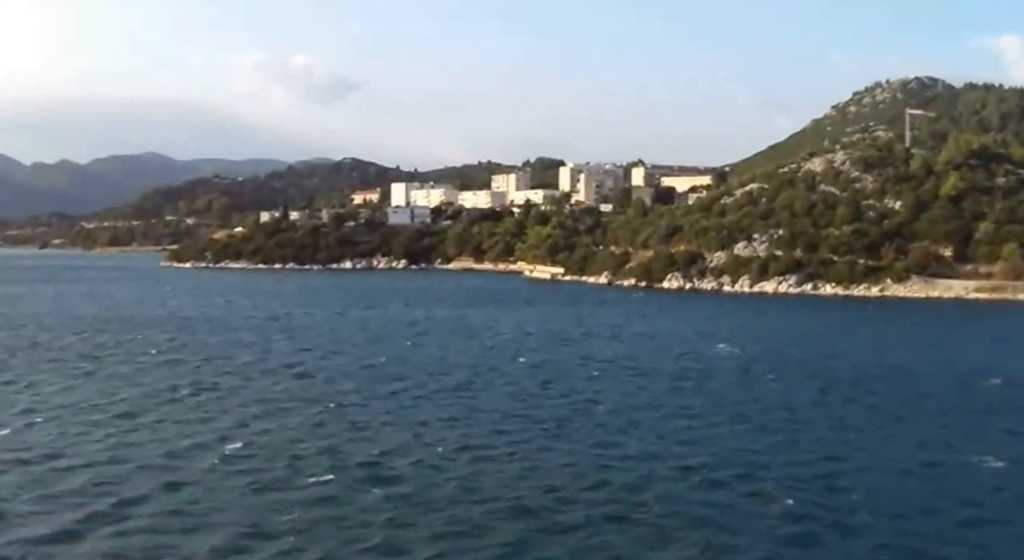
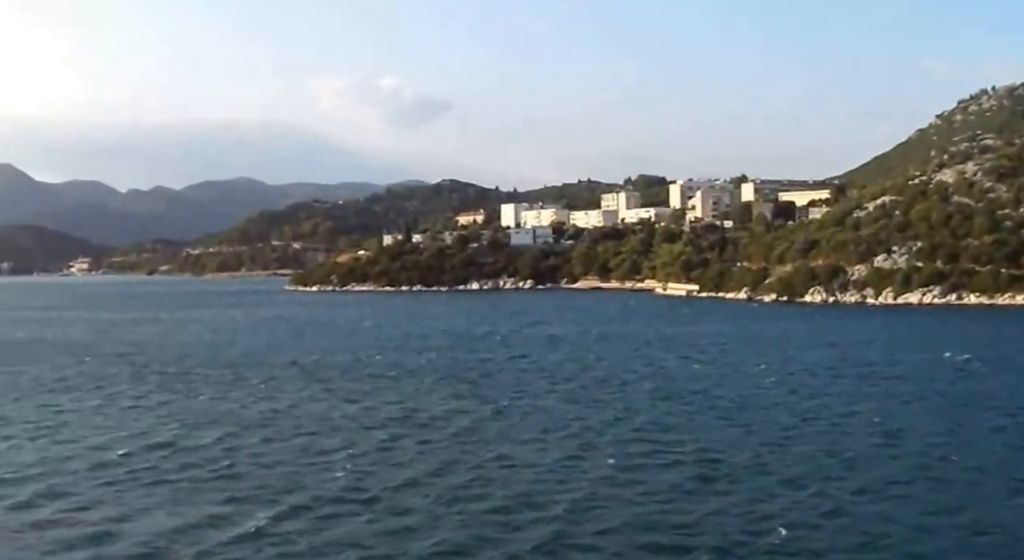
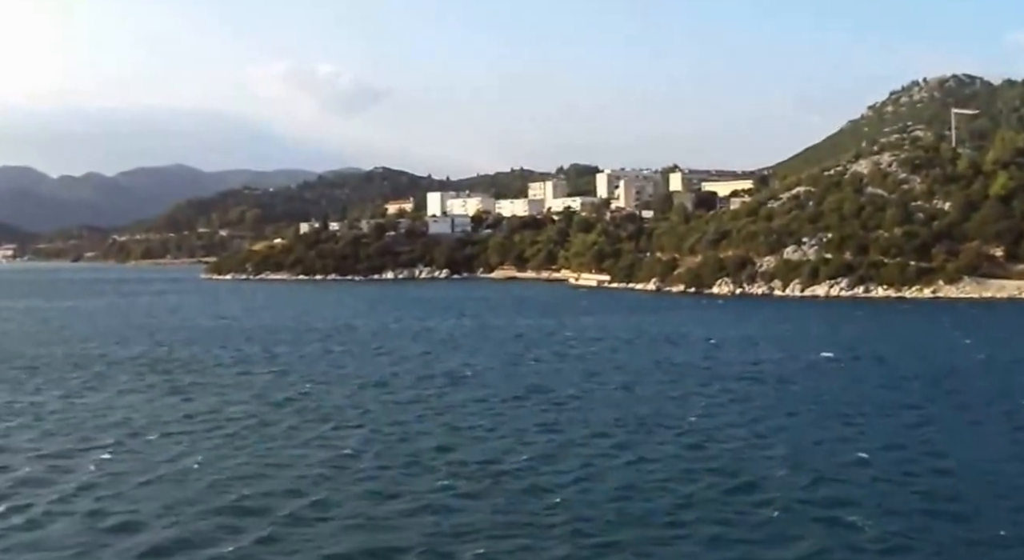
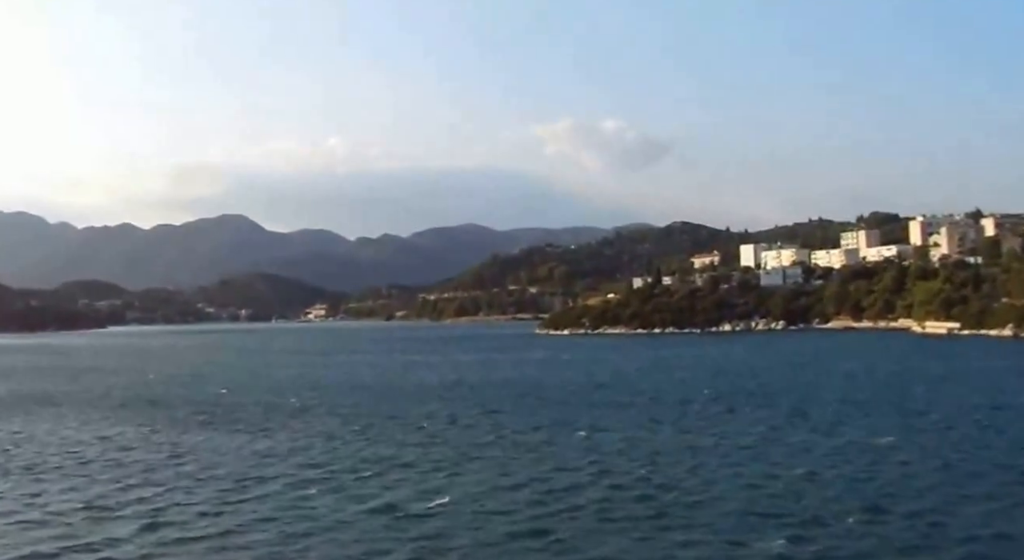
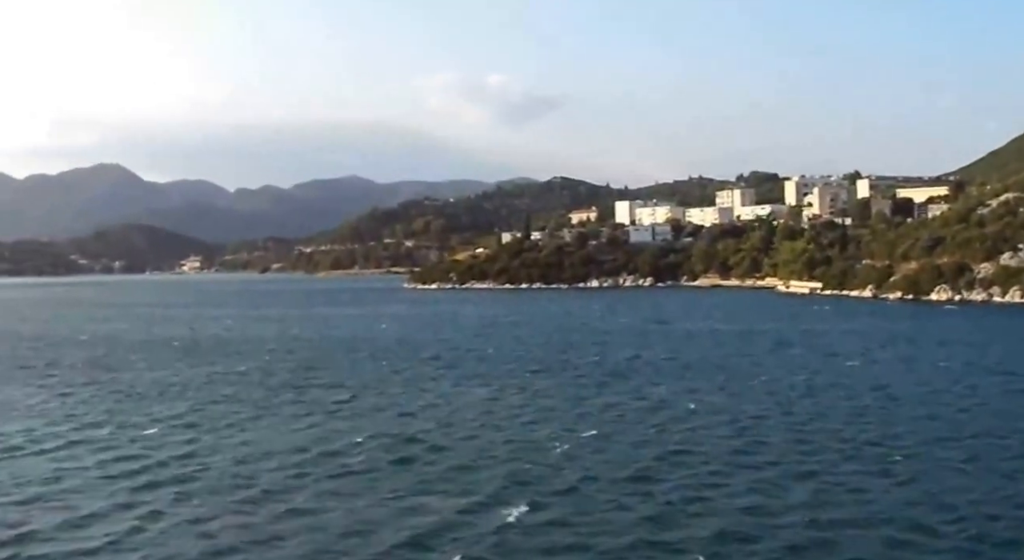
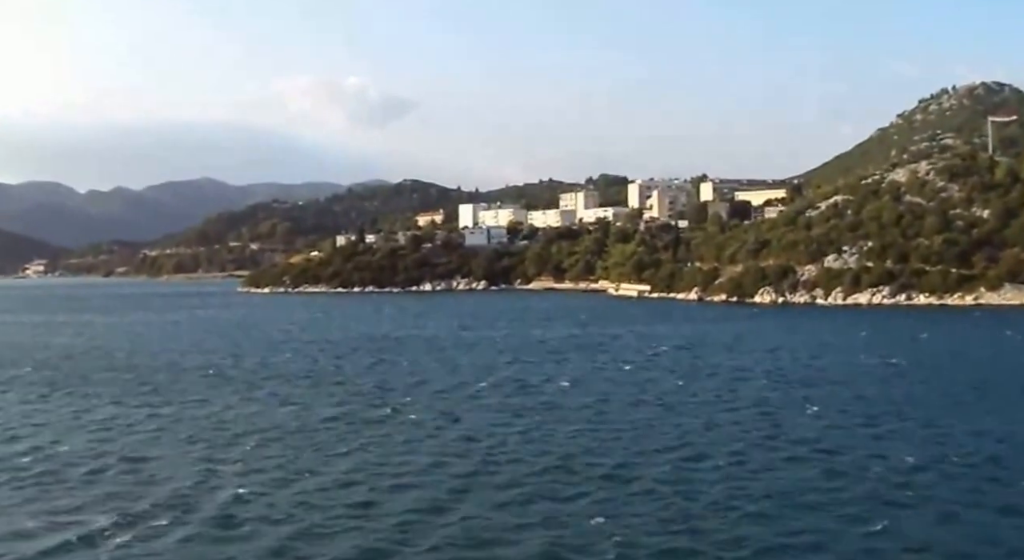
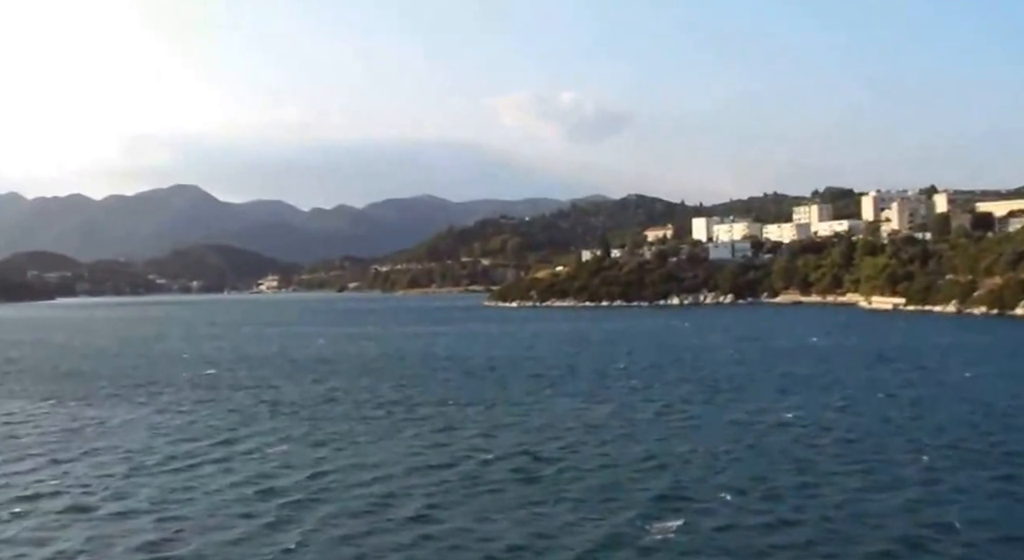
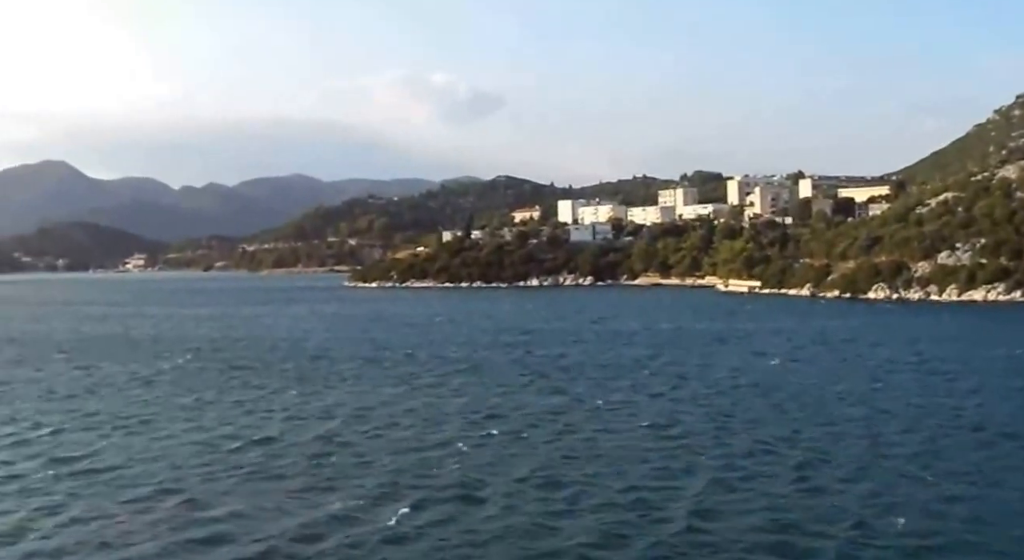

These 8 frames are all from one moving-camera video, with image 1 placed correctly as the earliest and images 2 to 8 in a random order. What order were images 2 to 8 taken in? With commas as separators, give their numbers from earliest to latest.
3, 6, 2, 8, 5, 7, 4
